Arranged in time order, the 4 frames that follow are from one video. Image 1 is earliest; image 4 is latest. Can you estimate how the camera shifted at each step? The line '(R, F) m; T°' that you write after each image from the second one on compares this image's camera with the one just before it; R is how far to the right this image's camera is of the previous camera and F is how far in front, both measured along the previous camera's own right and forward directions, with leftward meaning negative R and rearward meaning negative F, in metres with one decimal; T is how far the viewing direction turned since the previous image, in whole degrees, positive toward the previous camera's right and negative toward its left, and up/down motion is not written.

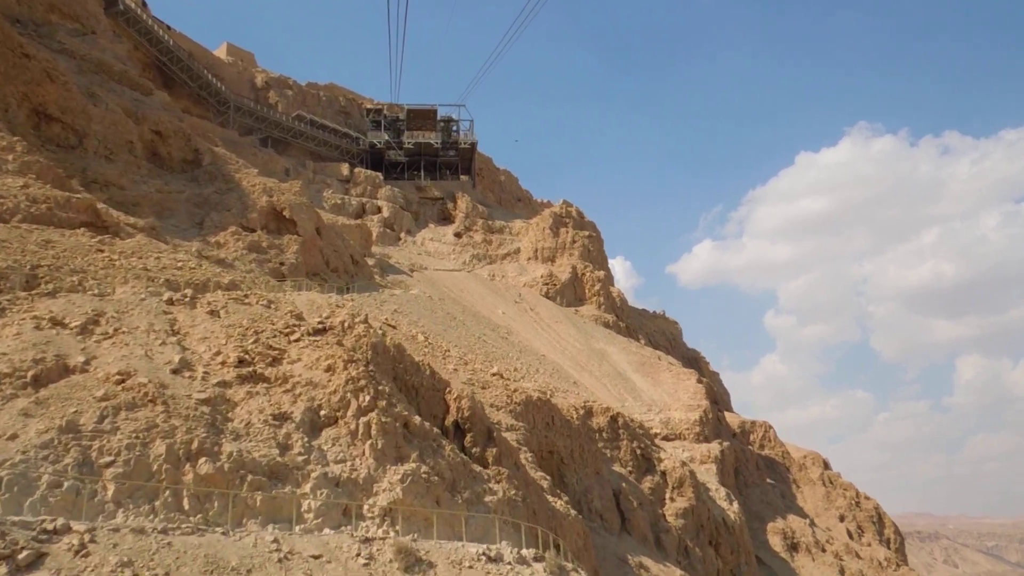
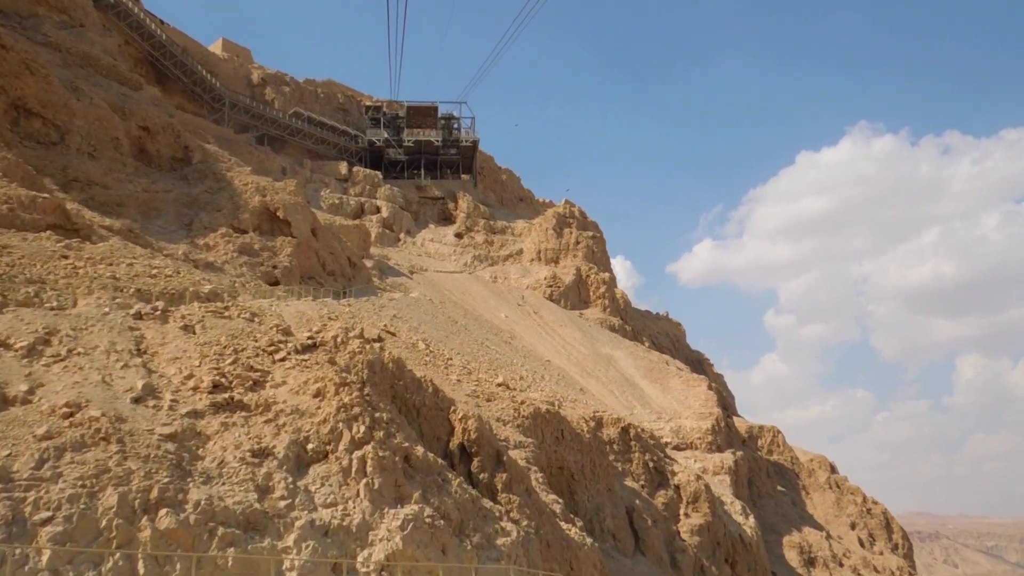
(-0.1, +1.1) m; 0°
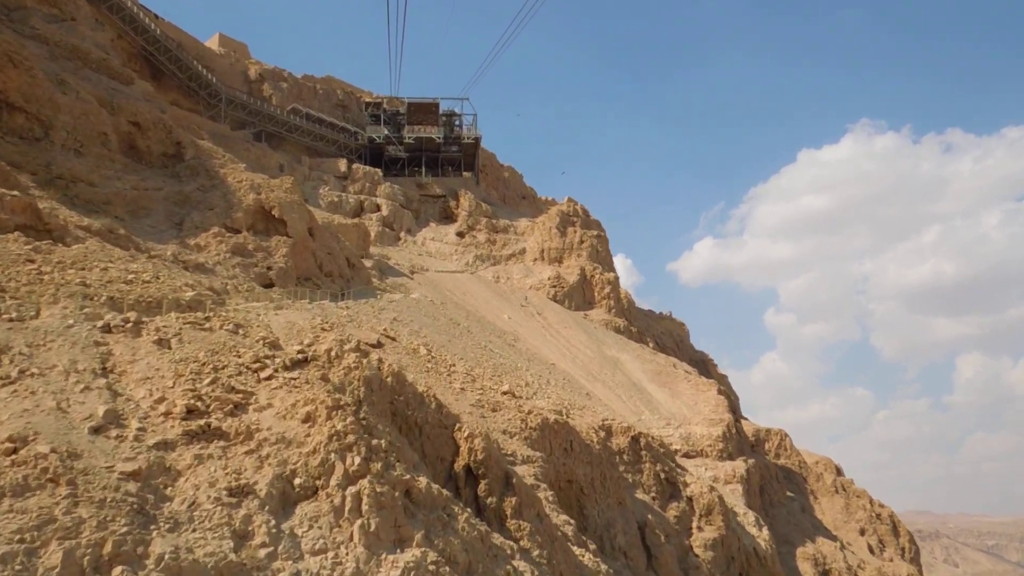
(-0.1, +0.9) m; 0°
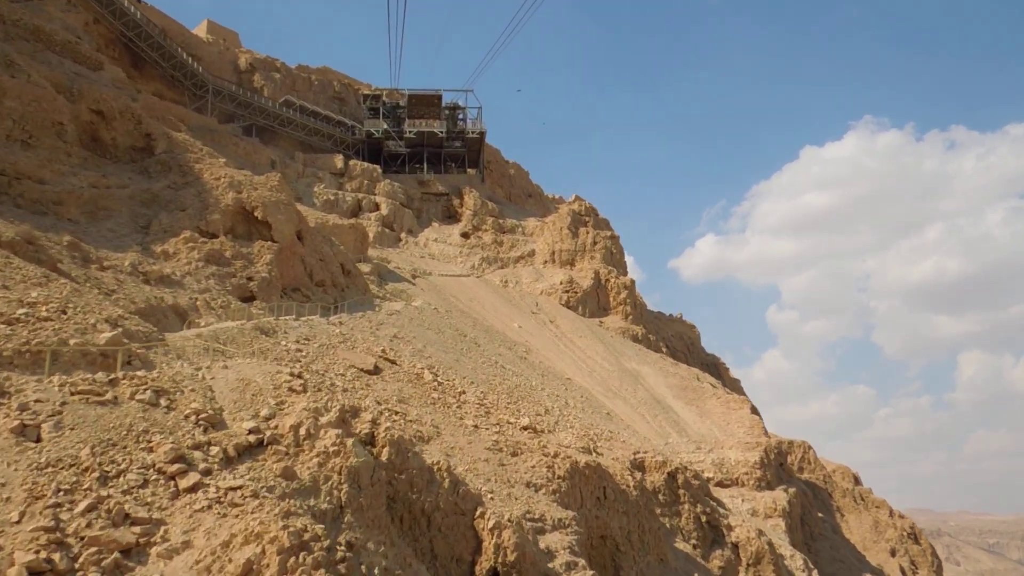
(-0.4, +2.6) m; 0°
